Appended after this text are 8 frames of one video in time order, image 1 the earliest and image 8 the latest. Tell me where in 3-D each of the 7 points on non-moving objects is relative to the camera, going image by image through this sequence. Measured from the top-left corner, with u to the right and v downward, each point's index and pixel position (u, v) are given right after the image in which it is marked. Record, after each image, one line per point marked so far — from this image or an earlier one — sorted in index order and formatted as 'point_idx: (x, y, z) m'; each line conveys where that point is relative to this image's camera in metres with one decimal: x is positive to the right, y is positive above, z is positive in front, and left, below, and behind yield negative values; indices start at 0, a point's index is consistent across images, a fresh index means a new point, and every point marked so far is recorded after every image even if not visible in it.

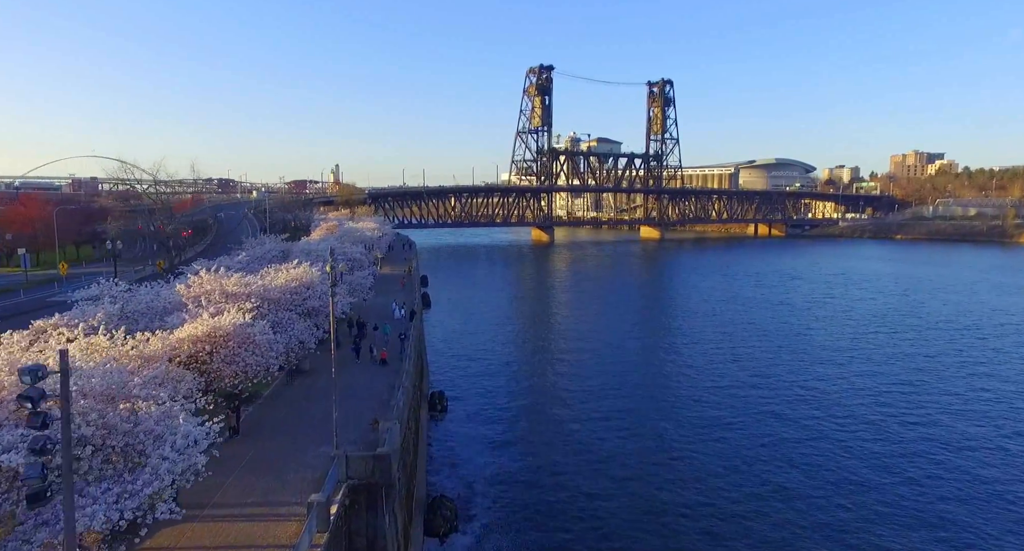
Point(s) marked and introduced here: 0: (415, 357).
0: (-2.6, -2.2, +16.4) m
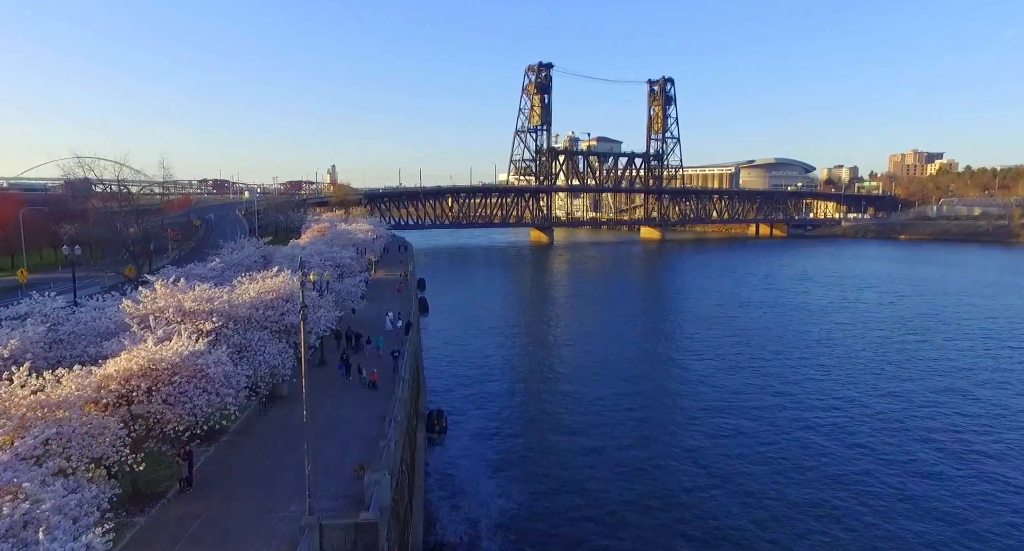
0: (-2.4, -2.4, +14.4) m
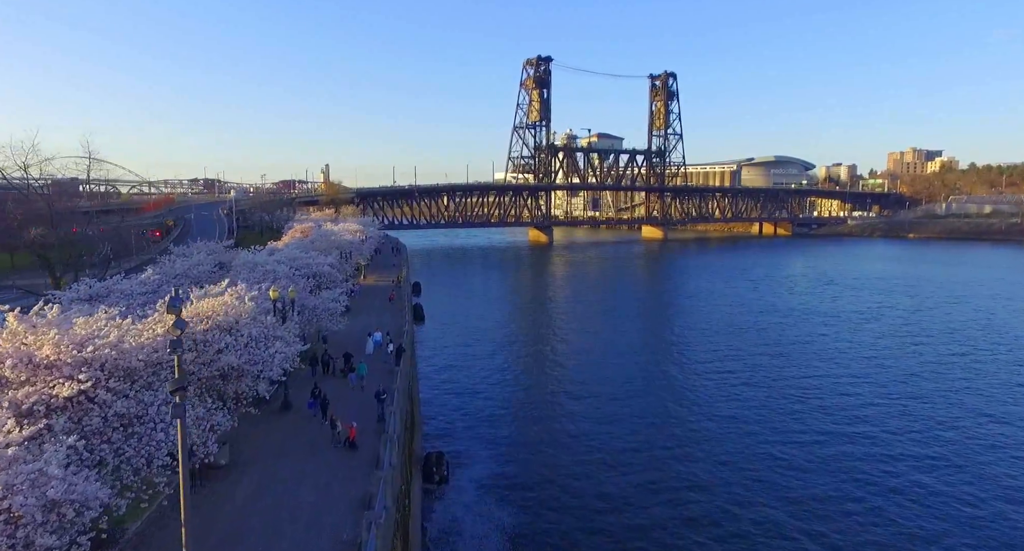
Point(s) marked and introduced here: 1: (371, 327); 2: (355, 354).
0: (-1.9, -2.7, +10.8) m
1: (-4.4, -1.6, +18.9) m
2: (-4.1, -2.1, +16.0) m
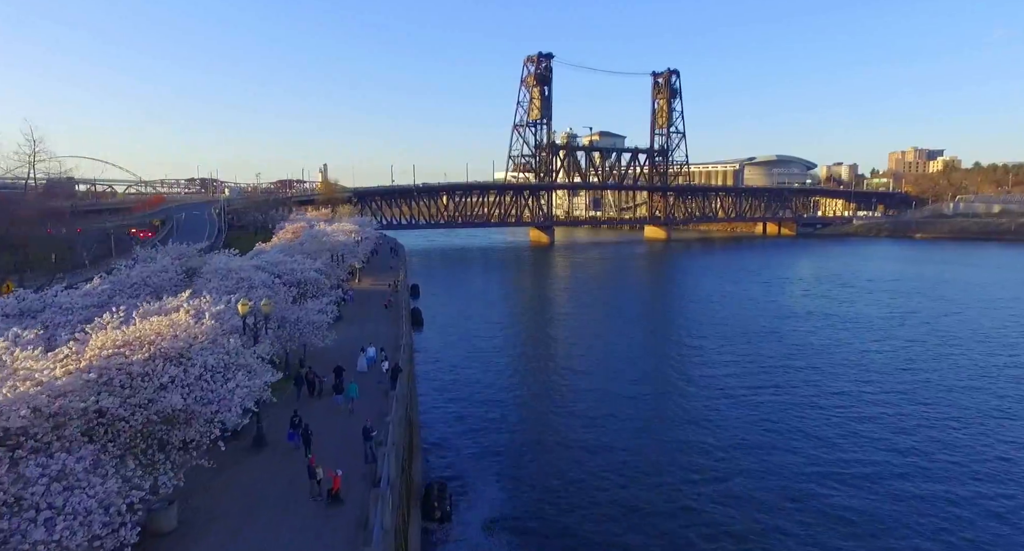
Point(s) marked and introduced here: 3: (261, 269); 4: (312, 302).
0: (-1.7, -2.9, +8.9) m
1: (-4.1, -1.8, +17.0) m
2: (-3.8, -2.2, +14.1) m
3: (-5.6, +0.1, +13.7) m
4: (-4.8, -0.6, +14.5) m
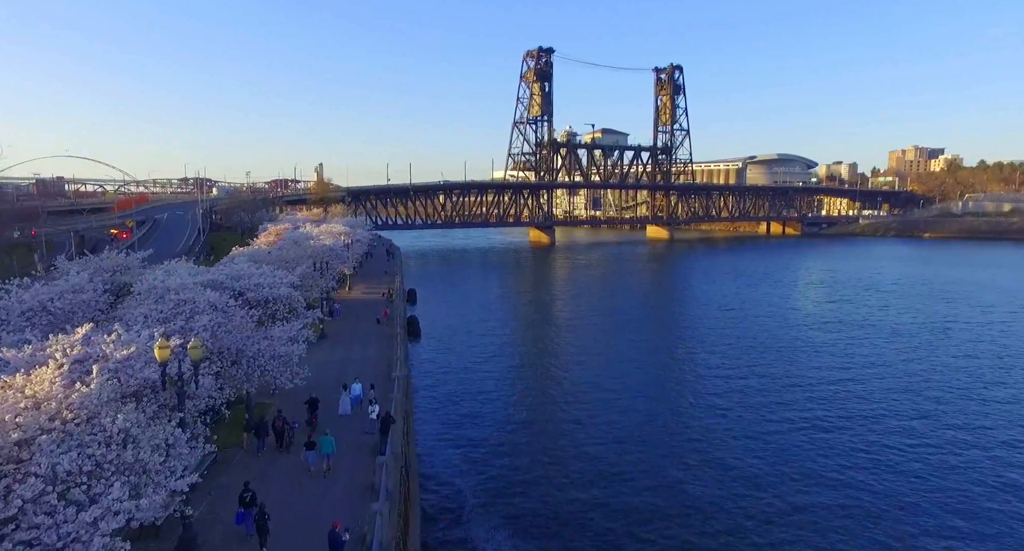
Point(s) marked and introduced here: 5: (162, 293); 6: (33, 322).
0: (-1.2, -3.2, +5.8) m
1: (-3.7, -2.1, +14.0) m
2: (-3.4, -2.5, +11.1) m
3: (-5.2, -0.2, +10.7) m
4: (-4.4, -0.9, +11.4) m
5: (-5.6, -0.3, +10.0) m
6: (-6.7, -0.6, +8.9) m
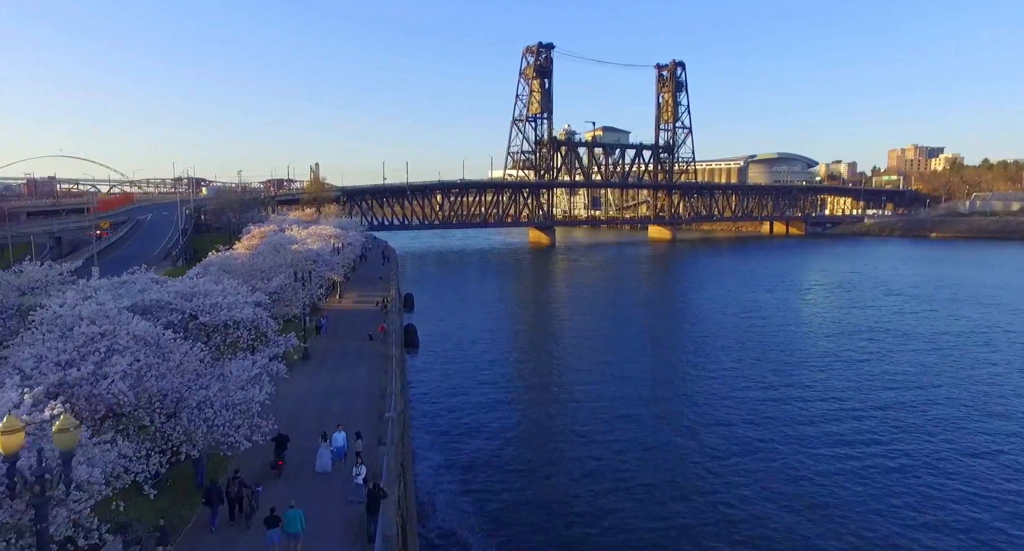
0: (-0.8, -3.4, +3.4) m
1: (-3.3, -2.4, +11.5) m
2: (-3.0, -2.8, +8.6) m
3: (-4.8, -0.5, +8.2) m
4: (-4.0, -1.2, +9.0) m
5: (-5.3, -0.6, +7.5) m
6: (-6.4, -0.8, +6.4) m
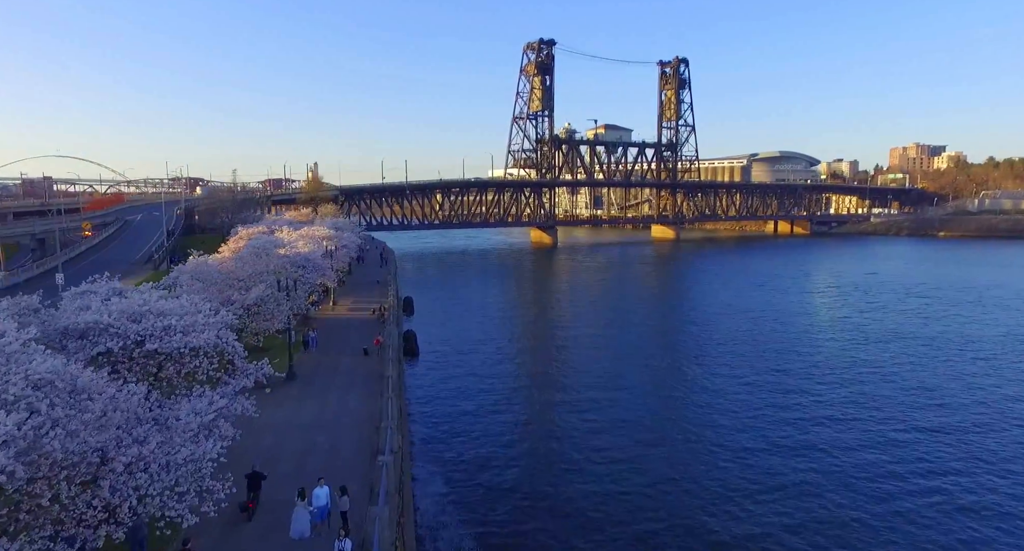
0: (-0.5, -3.6, +1.6) m
1: (-3.1, -2.6, +9.7) m
2: (-2.8, -3.0, +6.9) m
3: (-4.6, -0.6, +6.5) m
4: (-3.7, -1.4, +7.2) m
5: (-5.0, -0.8, +5.7) m
6: (-6.1, -1.0, +4.6) m
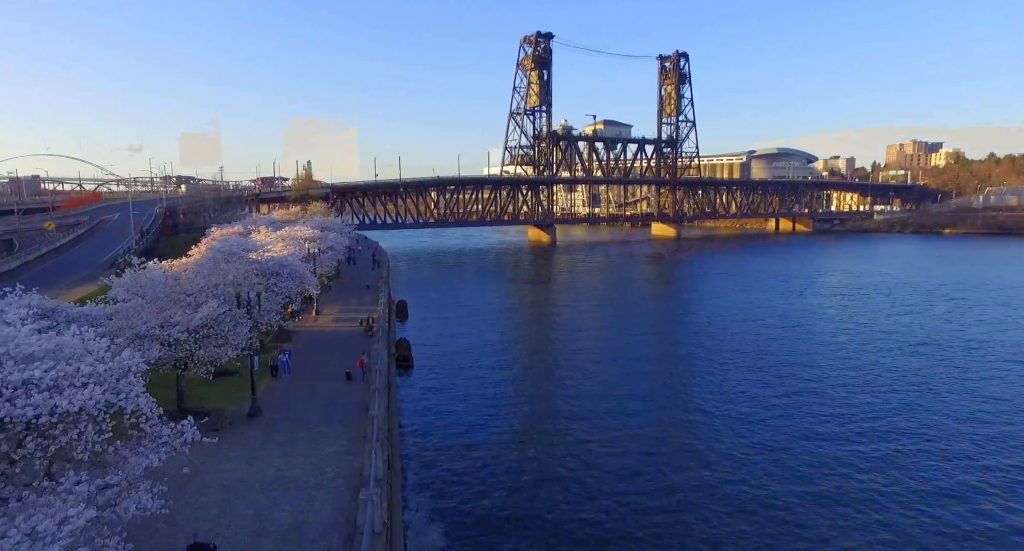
0: (-0.2, -3.9, -0.9) m
1: (-2.8, -2.8, +7.2) m
2: (-2.4, -3.2, +4.4) m
3: (-4.2, -0.9, +3.9) m
4: (-3.4, -1.6, +4.7) m
5: (-4.7, -1.0, +3.2) m
6: (-5.8, -1.3, +2.1) m
